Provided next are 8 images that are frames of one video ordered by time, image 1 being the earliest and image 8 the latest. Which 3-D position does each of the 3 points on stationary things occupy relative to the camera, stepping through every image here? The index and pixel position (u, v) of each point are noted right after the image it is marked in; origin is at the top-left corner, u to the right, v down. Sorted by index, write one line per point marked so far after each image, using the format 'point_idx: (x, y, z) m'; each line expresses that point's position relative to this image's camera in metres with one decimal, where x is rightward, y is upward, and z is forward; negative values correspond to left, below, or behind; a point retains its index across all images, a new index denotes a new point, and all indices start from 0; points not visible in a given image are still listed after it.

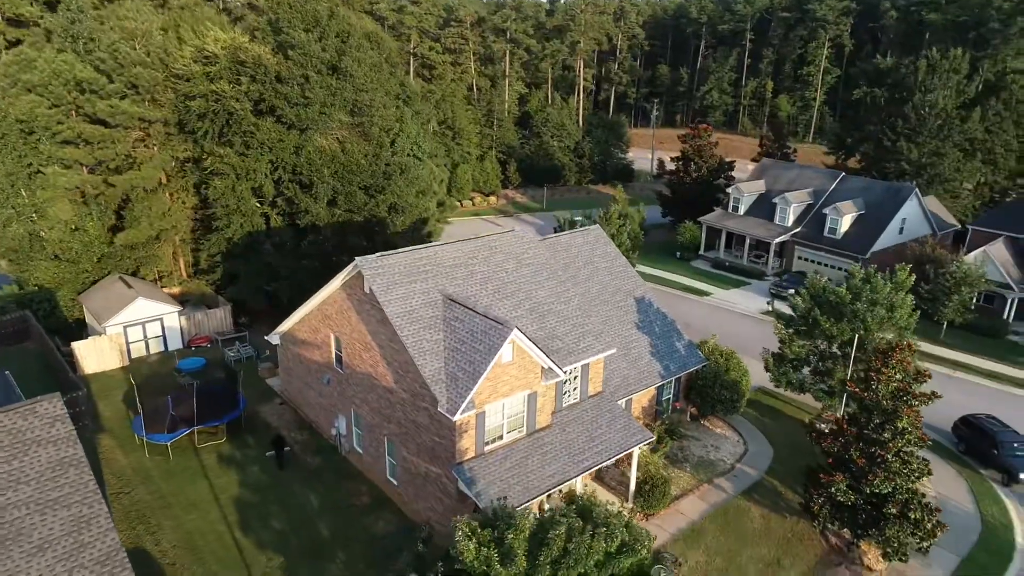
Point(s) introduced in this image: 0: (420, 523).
0: (-2.5, -6.5, +19.6) m
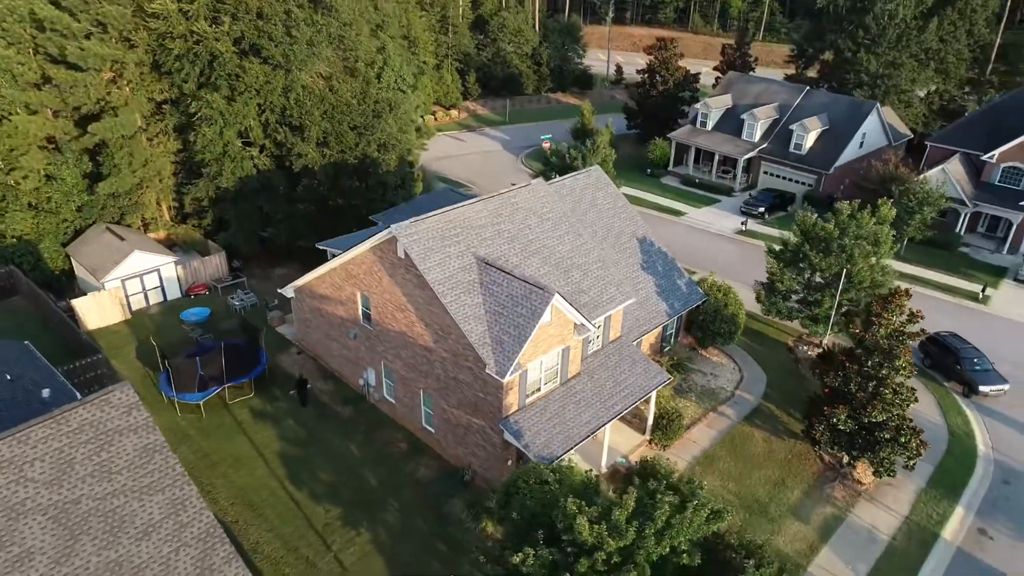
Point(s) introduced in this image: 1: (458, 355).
0: (-1.5, -5.4, +21.2) m
1: (-1.5, -1.8, +19.4) m
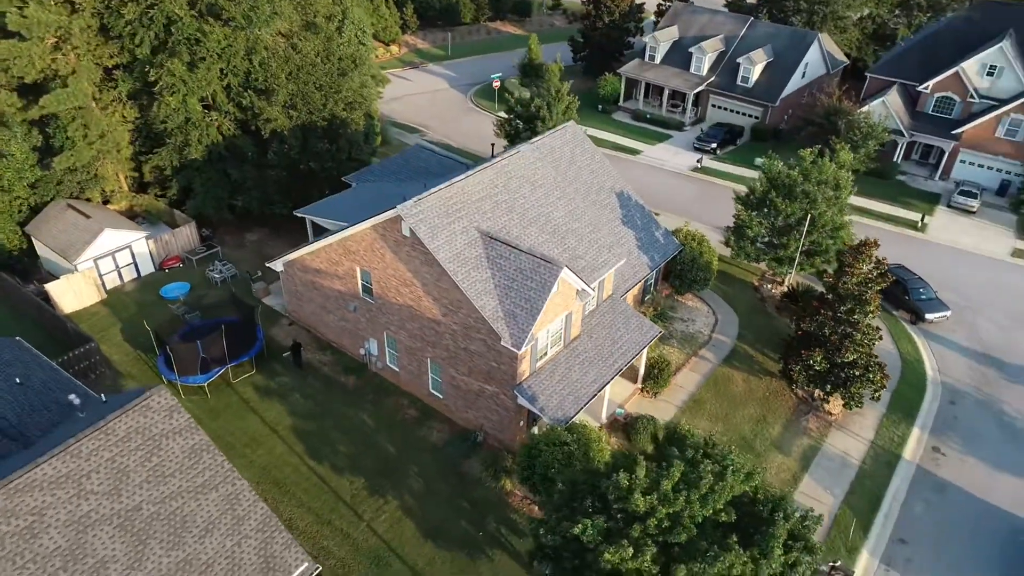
0: (-1.2, -4.5, +22.4) m
1: (-1.2, -1.1, +20.3) m
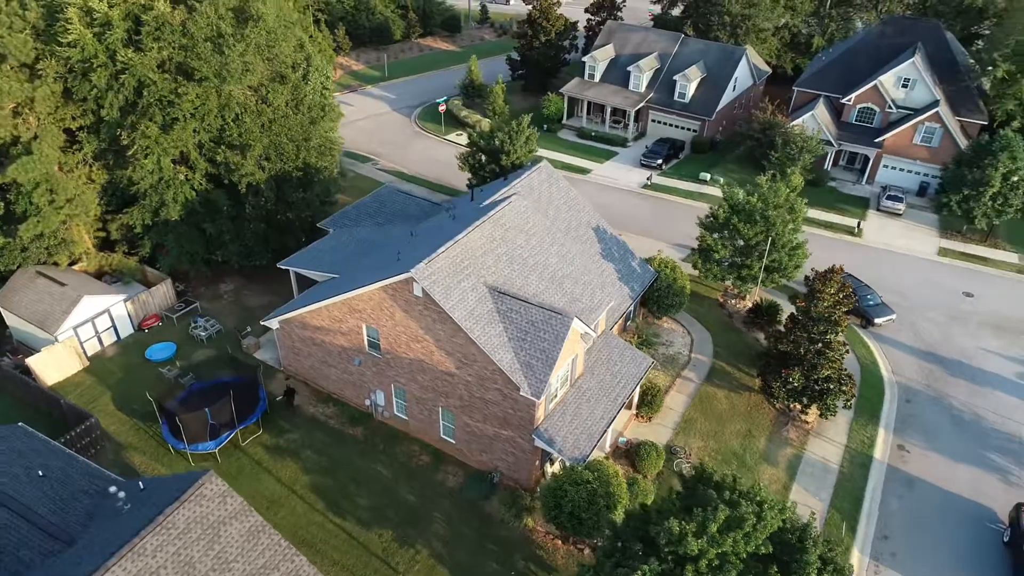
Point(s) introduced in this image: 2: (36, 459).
0: (-0.8, -6.0, +23.5) m
1: (-0.8, -2.7, +21.3) m
2: (-13.2, -4.7, +19.8) m
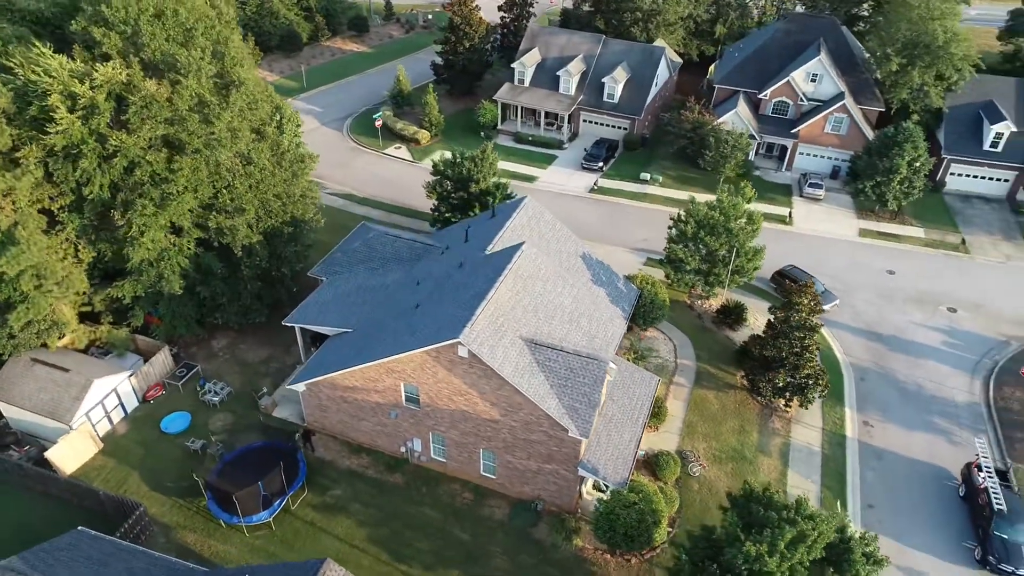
0: (+0.6, -7.7, +25.8) m
1: (+0.6, -4.5, +23.4) m
2: (-11.2, -7.9, +20.3) m
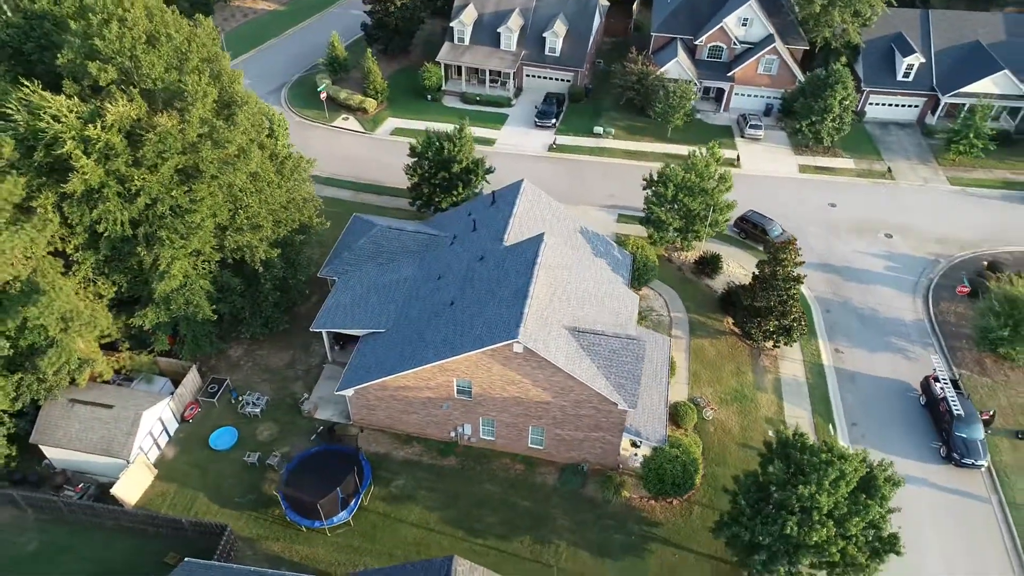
0: (+2.5, -7.1, +28.9) m
1: (+2.5, -4.2, +26.3) m
2: (-8.3, -9.3, +22.0) m
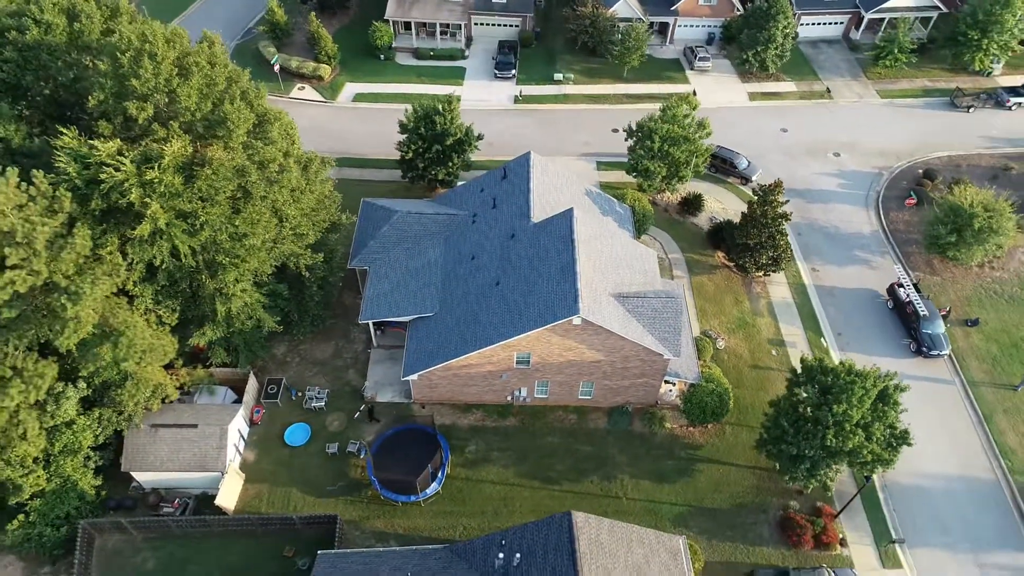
0: (+4.9, -5.4, +32.9) m
1: (+4.9, -2.9, +29.9) m
2: (-4.5, -9.9, +25.1) m
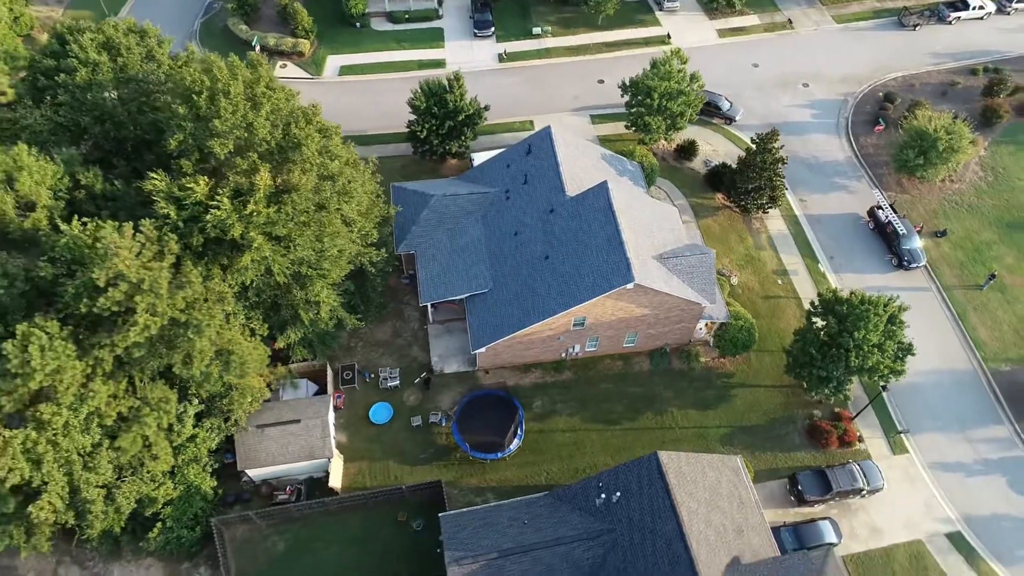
0: (+7.7, -3.2, +37.4) m
1: (+7.6, -1.0, +34.1) m
2: (-0.4, -9.6, +29.4) m
